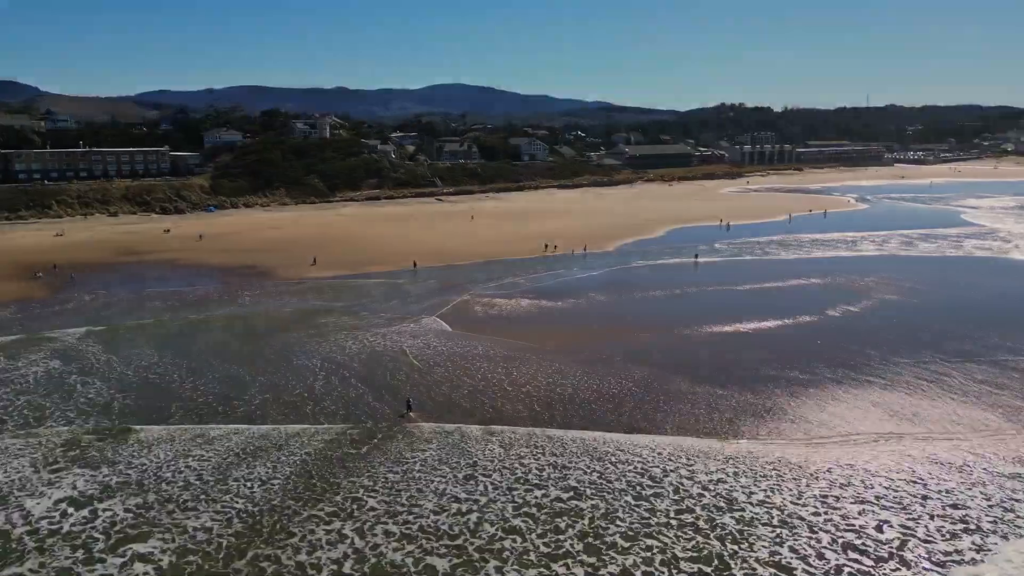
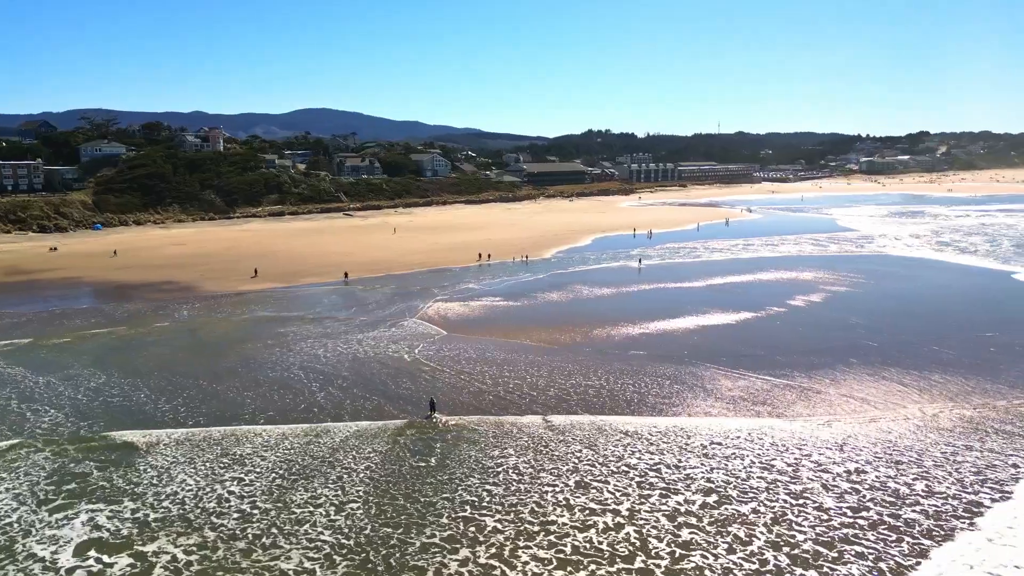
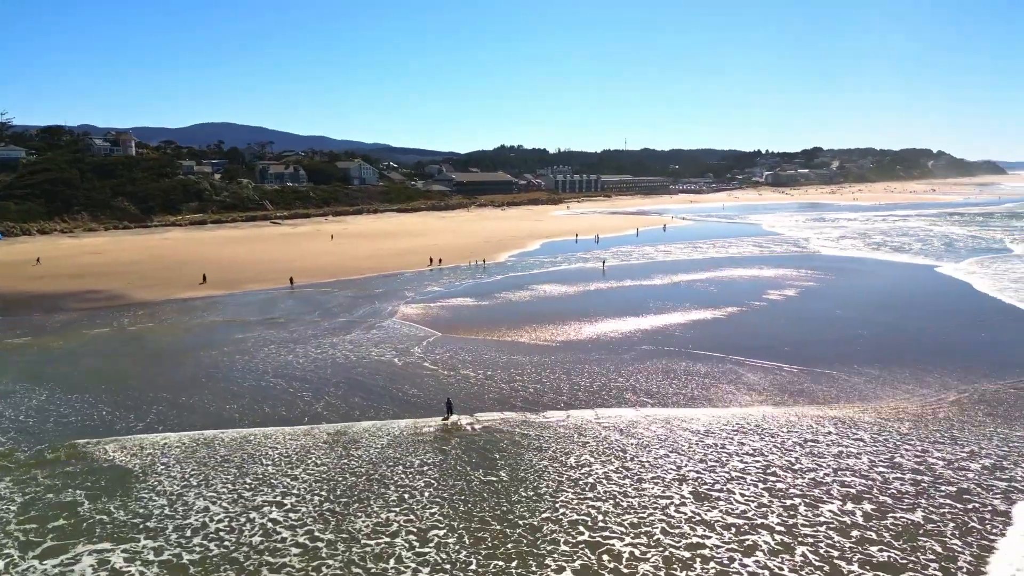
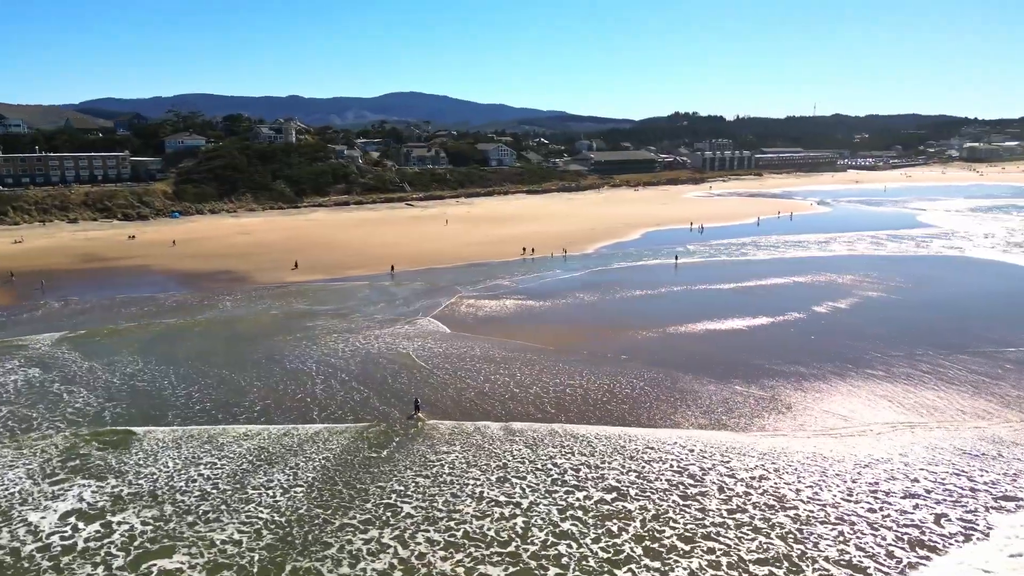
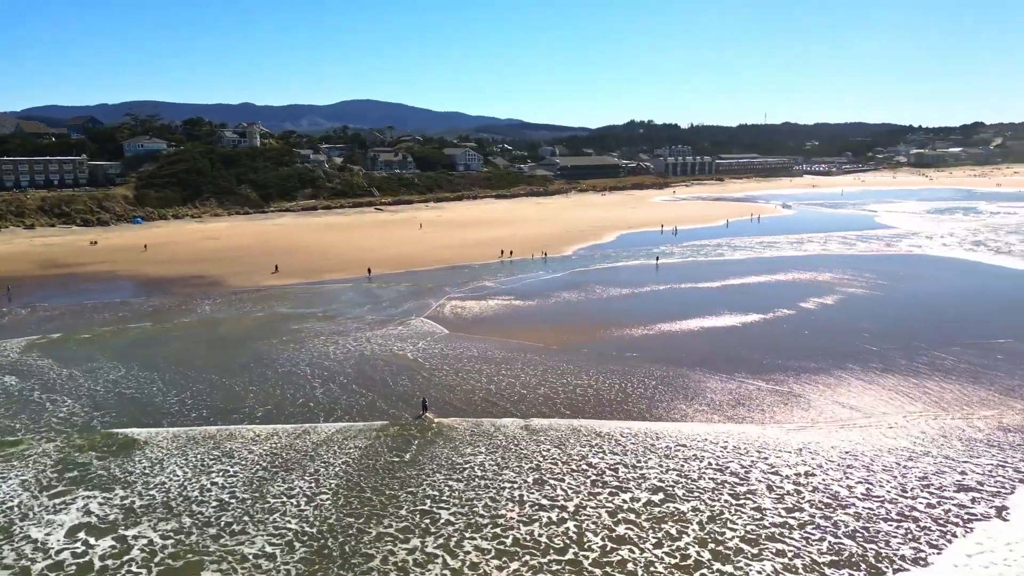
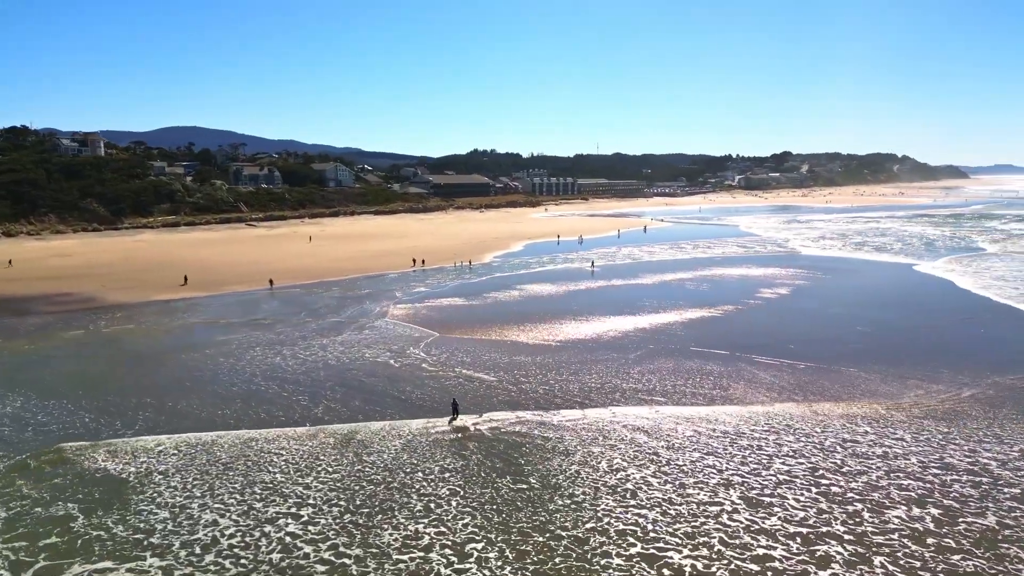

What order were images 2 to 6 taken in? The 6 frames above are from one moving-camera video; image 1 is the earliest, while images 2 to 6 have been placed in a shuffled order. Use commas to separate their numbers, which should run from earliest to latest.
4, 5, 2, 3, 6
